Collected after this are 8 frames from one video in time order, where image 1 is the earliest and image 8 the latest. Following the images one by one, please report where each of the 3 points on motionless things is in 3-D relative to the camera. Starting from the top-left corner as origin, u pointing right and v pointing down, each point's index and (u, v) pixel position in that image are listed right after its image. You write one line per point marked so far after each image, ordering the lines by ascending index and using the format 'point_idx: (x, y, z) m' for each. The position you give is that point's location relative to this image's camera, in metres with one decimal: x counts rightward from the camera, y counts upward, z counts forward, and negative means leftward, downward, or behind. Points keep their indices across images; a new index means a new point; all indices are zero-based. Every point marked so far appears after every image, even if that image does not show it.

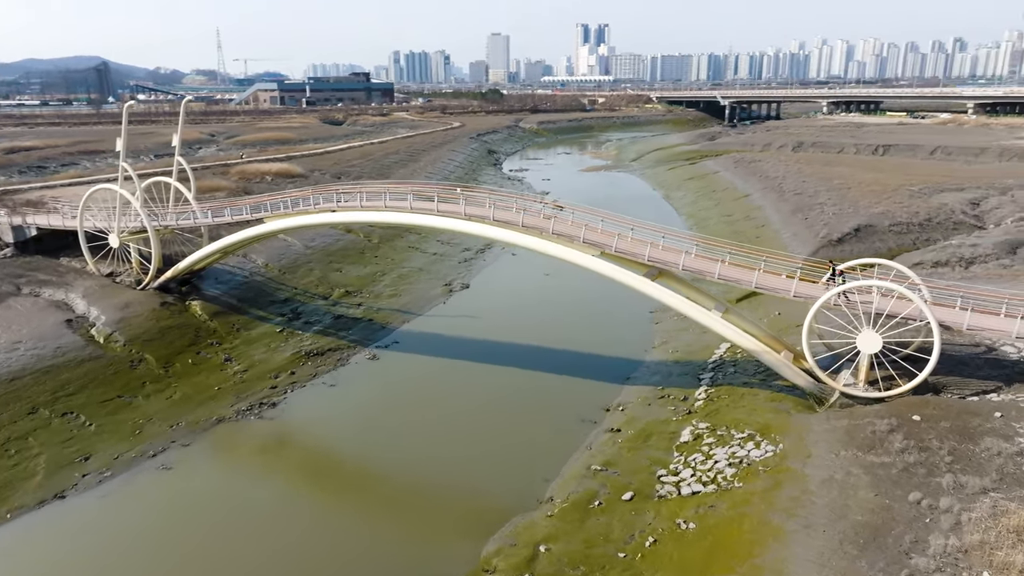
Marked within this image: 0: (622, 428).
0: (+2.2, -2.8, +14.1) m
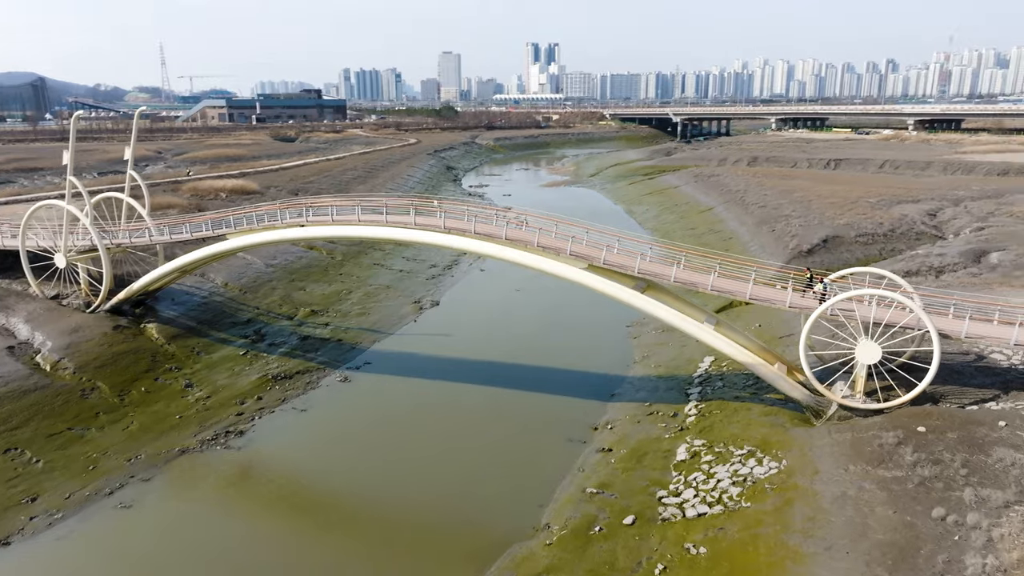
0: (+1.9, -3.1, +13.6) m
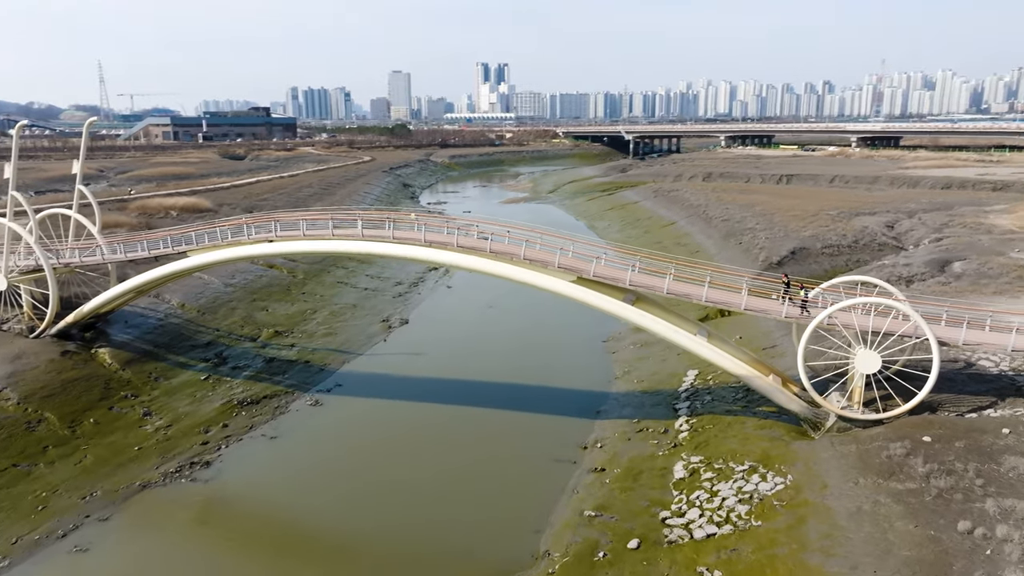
0: (+1.7, -3.3, +13.1) m
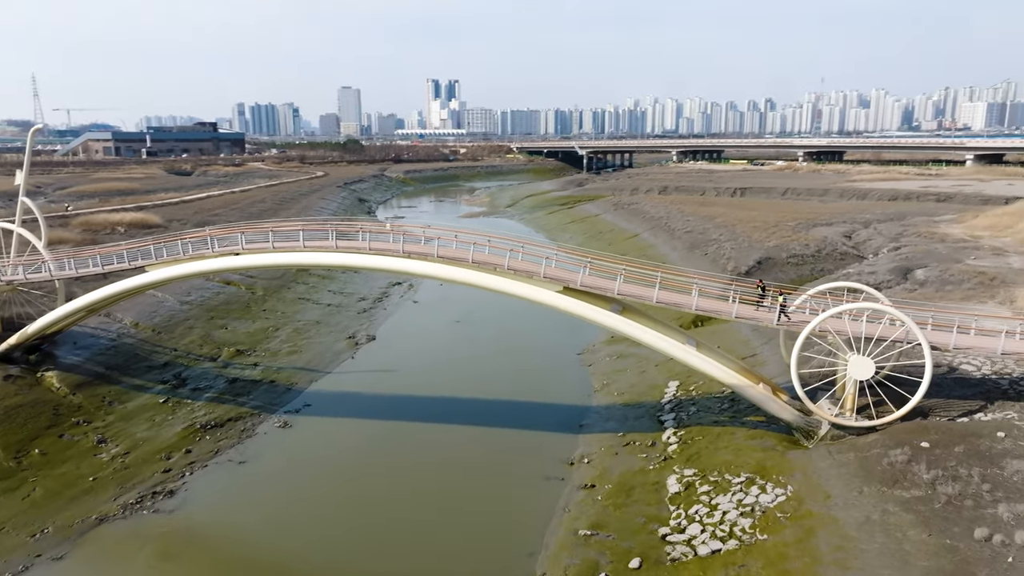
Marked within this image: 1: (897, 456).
0: (+1.5, -3.5, +12.7) m
1: (+5.6, -2.4, +10.2) m
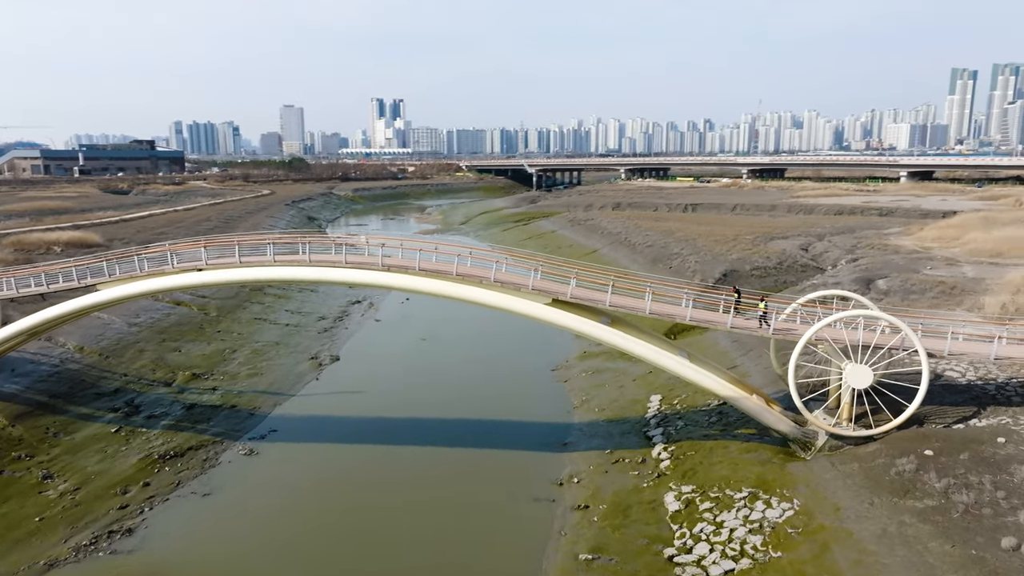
0: (+1.3, -3.7, +12.1) m
1: (+5.5, -2.5, +10.0) m
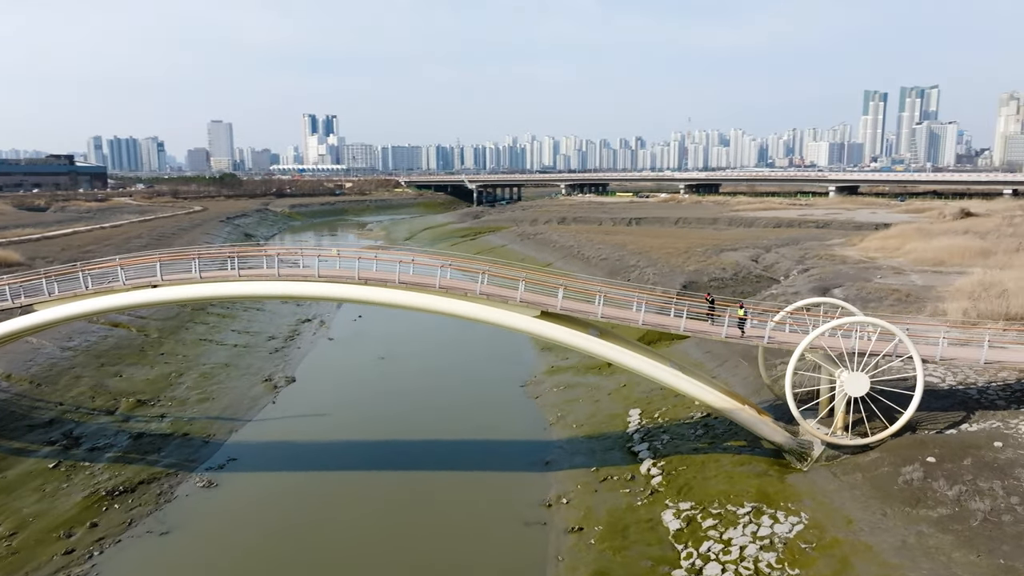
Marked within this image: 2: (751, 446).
0: (+1.2, -3.9, +11.6) m
1: (+5.5, -2.6, +9.9) m
2: (+4.3, -2.9, +12.8) m
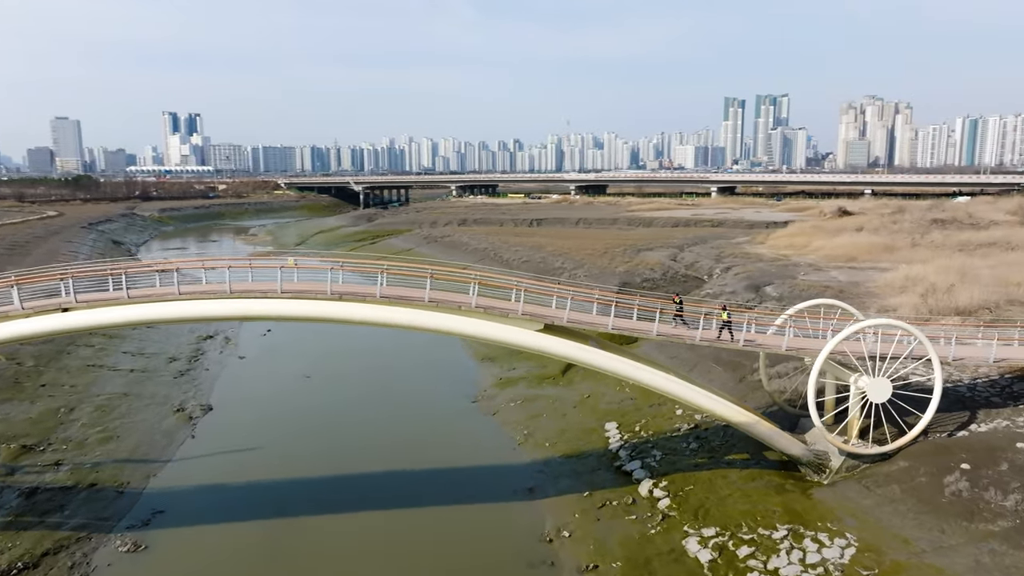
0: (+1.3, -4.0, +10.3) m
1: (+5.8, -2.6, +9.4) m
2: (+4.1, -2.9, +12.0) m
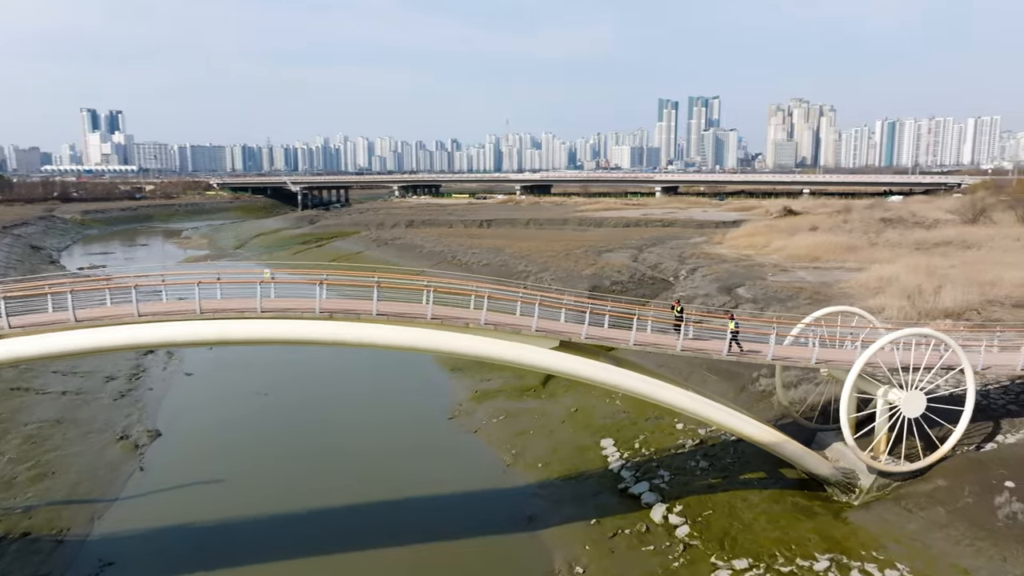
0: (+1.5, -4.2, +9.3) m
1: (+6.1, -2.7, +8.8) m
2: (+4.2, -3.0, +11.3) m
